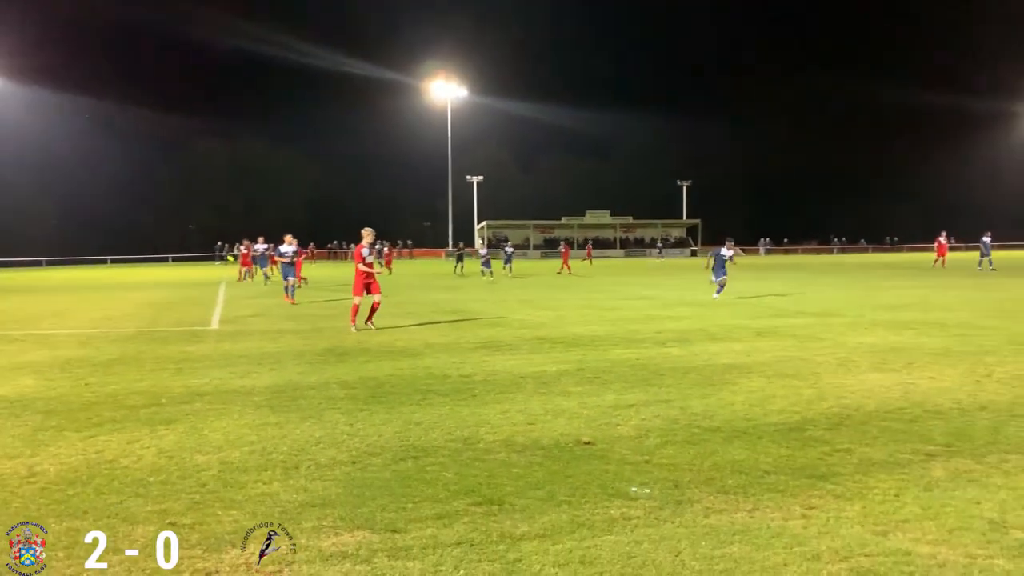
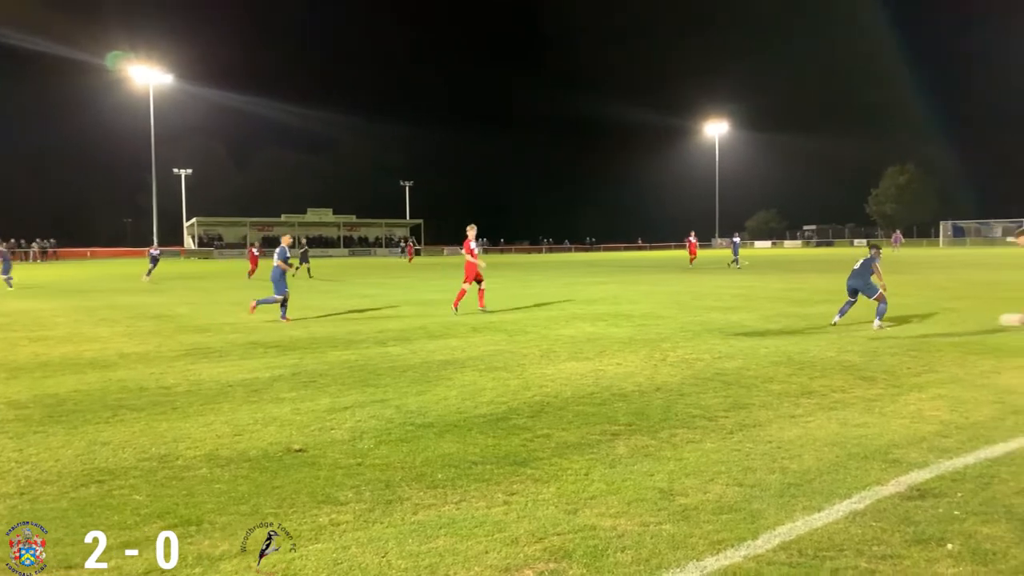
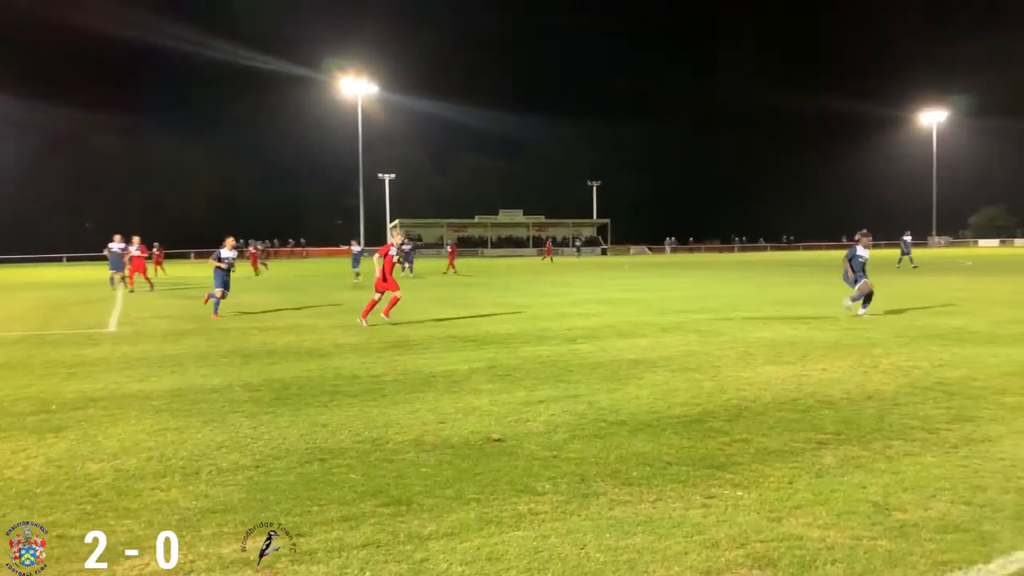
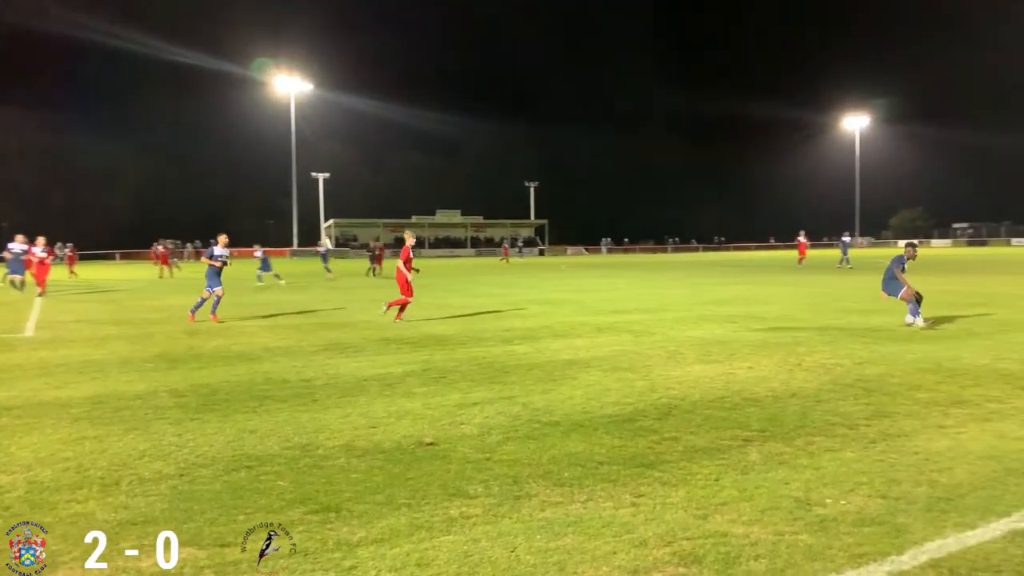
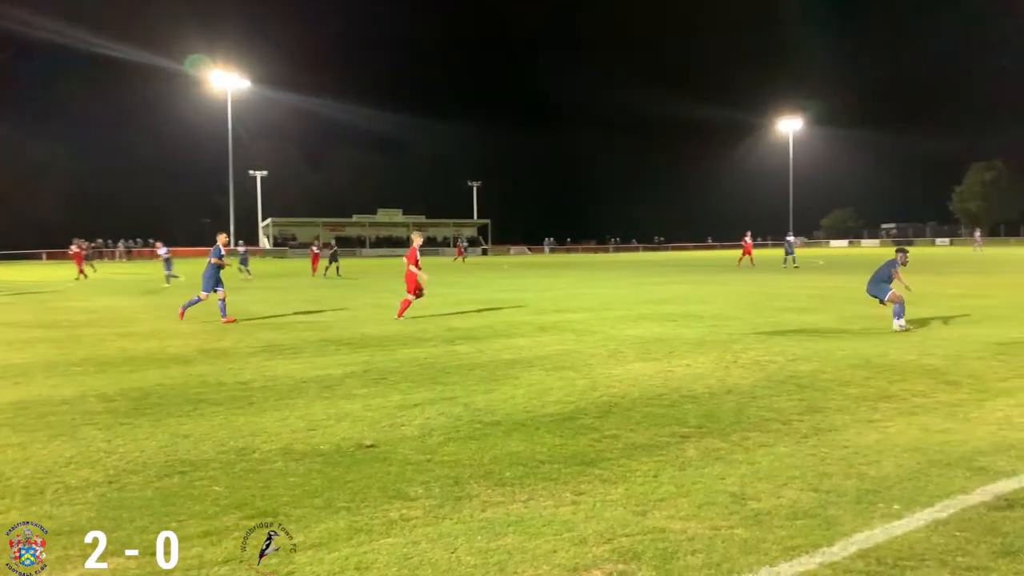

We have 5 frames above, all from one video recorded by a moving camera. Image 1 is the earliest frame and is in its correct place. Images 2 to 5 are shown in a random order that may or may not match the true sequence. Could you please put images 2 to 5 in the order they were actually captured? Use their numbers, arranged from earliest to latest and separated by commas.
3, 4, 5, 2
